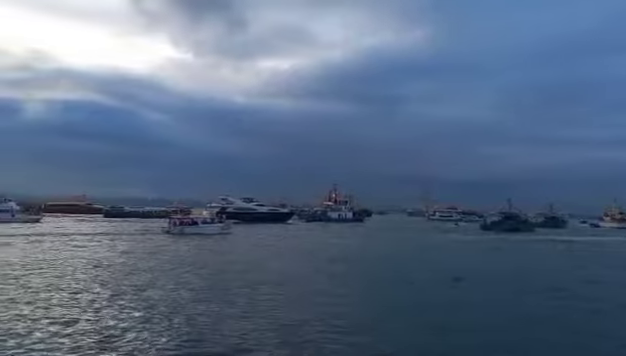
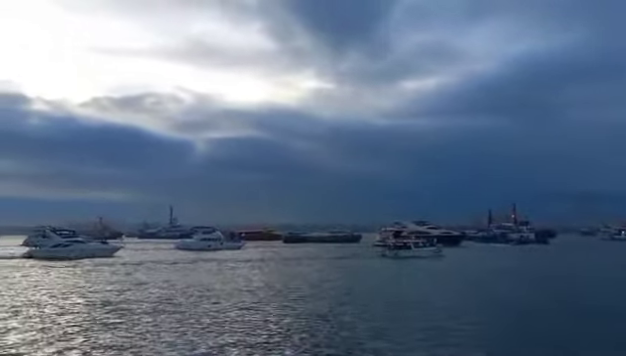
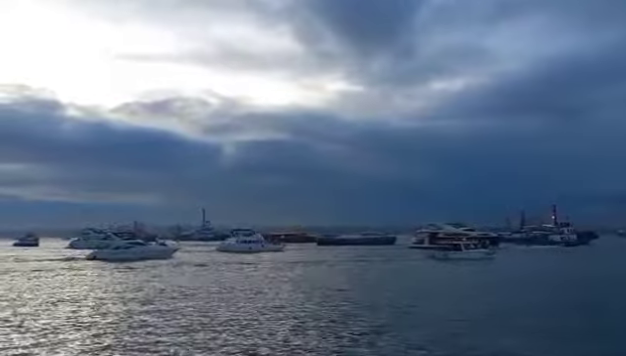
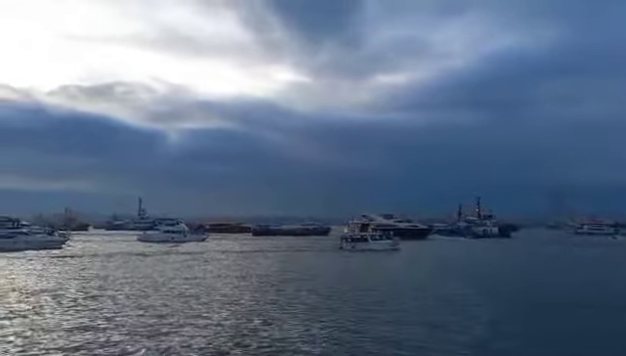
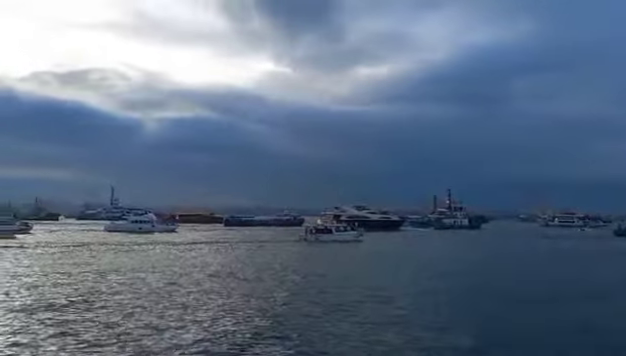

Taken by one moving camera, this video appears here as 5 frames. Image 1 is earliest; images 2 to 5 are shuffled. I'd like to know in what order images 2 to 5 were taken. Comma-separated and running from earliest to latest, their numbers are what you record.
5, 4, 2, 3
